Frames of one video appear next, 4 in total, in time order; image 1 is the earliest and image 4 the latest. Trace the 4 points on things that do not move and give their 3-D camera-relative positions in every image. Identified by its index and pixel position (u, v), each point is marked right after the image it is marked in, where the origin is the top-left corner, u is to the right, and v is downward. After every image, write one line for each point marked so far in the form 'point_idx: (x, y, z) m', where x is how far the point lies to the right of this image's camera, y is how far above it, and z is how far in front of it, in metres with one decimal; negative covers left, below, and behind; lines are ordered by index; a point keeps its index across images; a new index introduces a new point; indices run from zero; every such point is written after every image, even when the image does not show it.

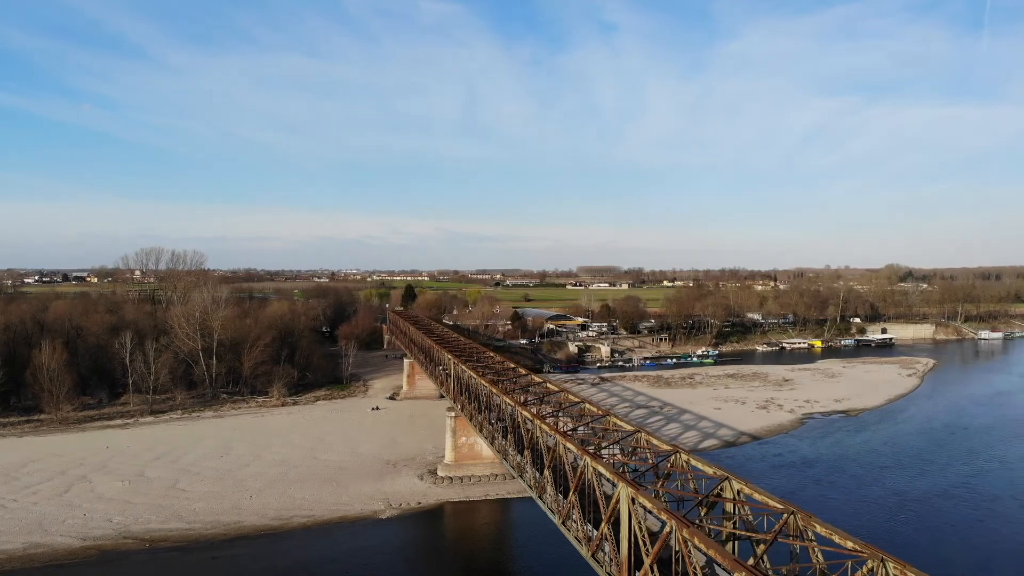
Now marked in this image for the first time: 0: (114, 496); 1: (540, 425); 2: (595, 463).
0: (-12.0, -6.4, +17.6) m
1: (+0.4, -2.0, +8.2) m
2: (+0.8, -1.8, +5.8) m
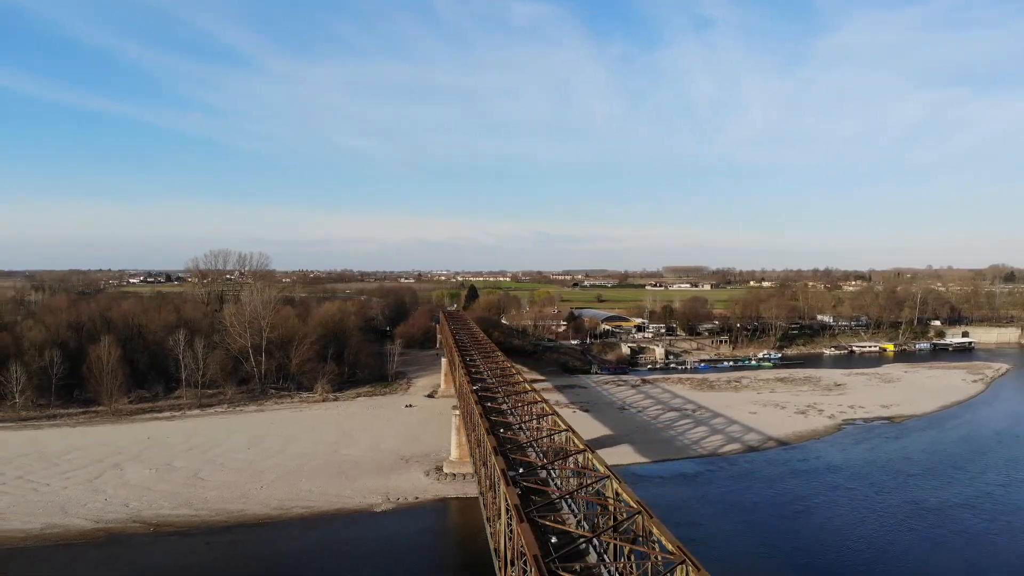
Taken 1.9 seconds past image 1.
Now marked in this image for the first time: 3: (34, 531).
0: (-12.0, -6.3, +18.5) m
1: (-0.3, -1.9, +8.2) m
2: (-0.1, -1.7, +5.7) m
3: (-11.4, -5.8, +13.7) m
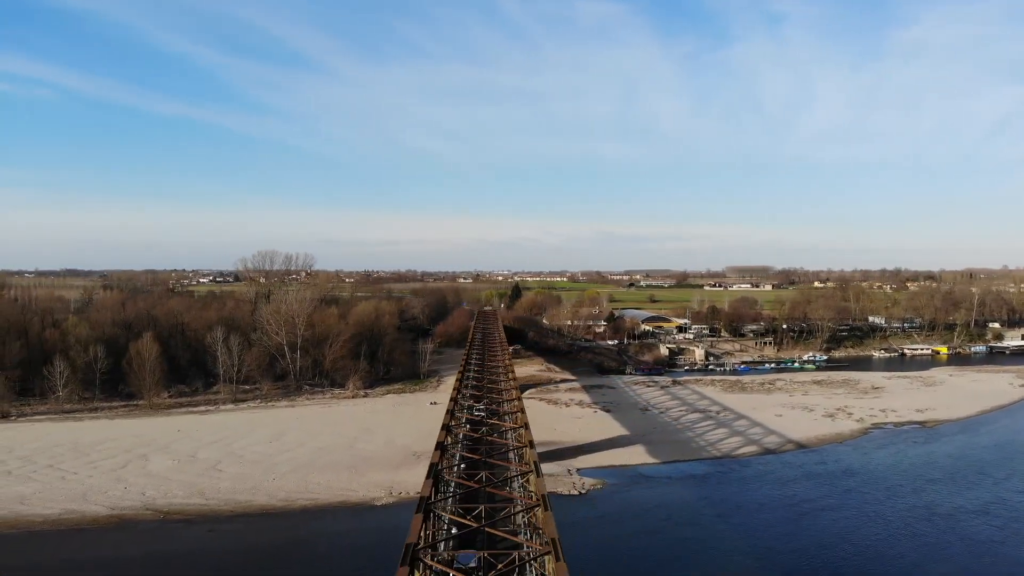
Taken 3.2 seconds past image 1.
0: (-11.8, -6.2, +19.3) m
1: (-0.8, -1.9, +8.3) m
2: (-0.8, -1.7, +5.8) m
3: (-11.6, -5.8, +14.4) m
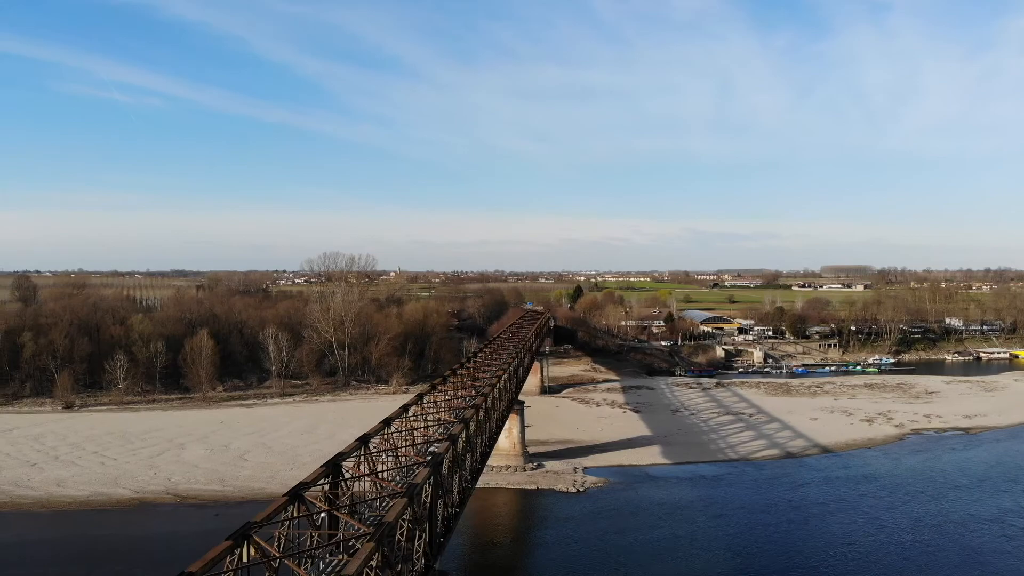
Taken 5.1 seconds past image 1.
0: (-11.6, -6.2, +20.6) m
1: (-1.5, -1.8, +8.7) m
2: (-1.7, -1.6, +6.2) m
3: (-11.7, -5.8, +15.7) m
